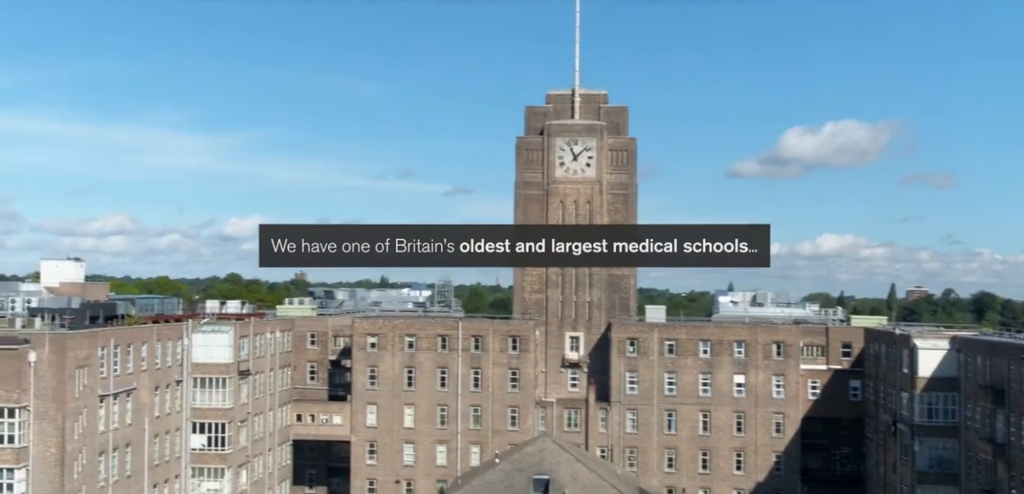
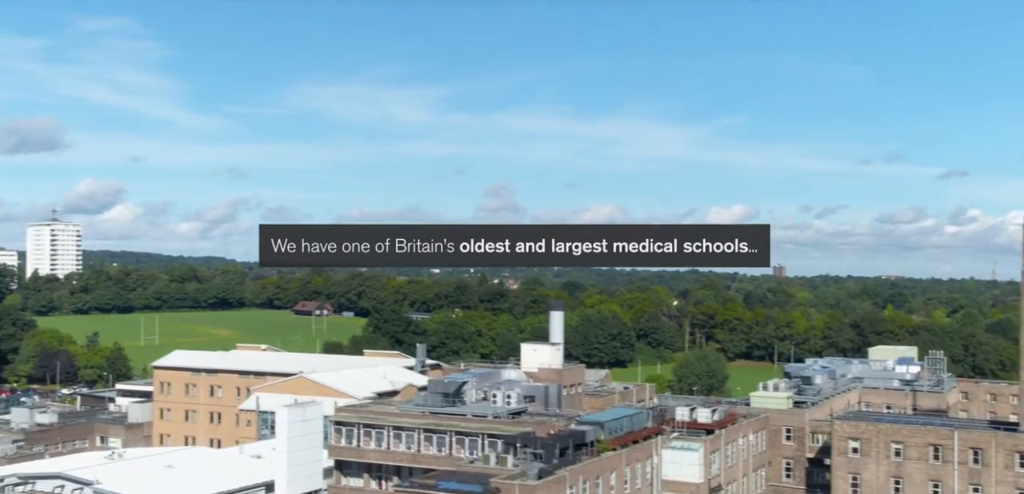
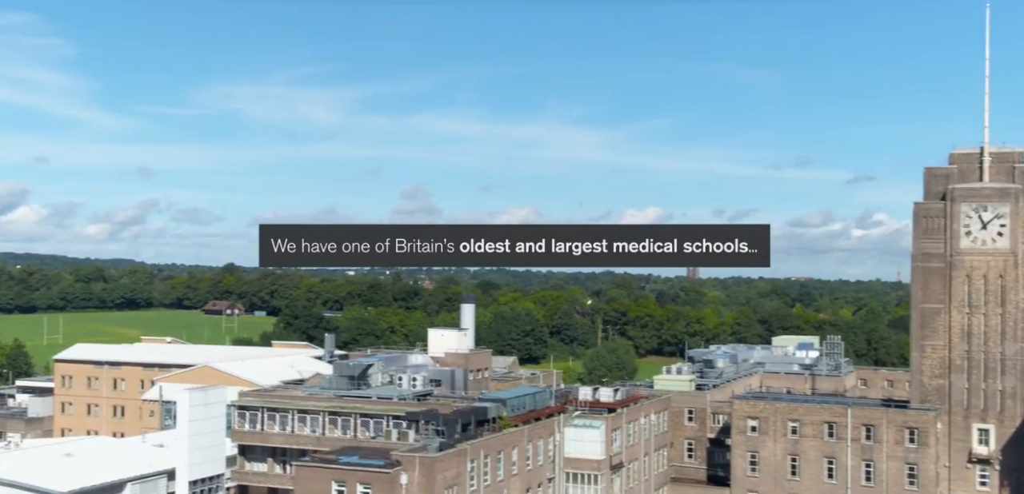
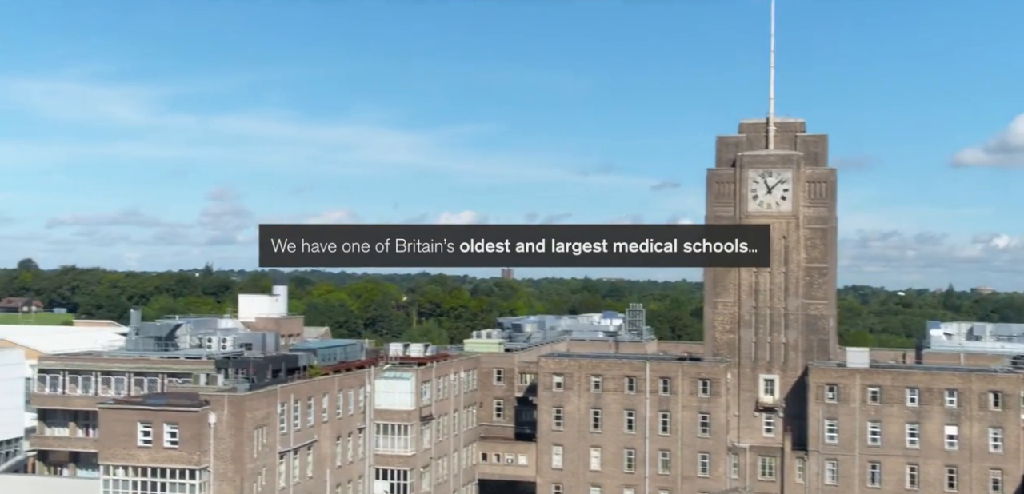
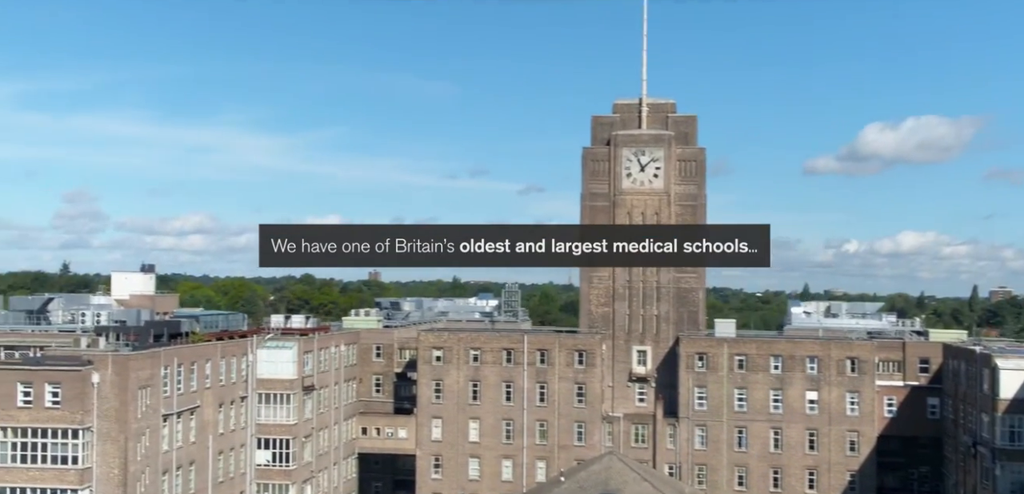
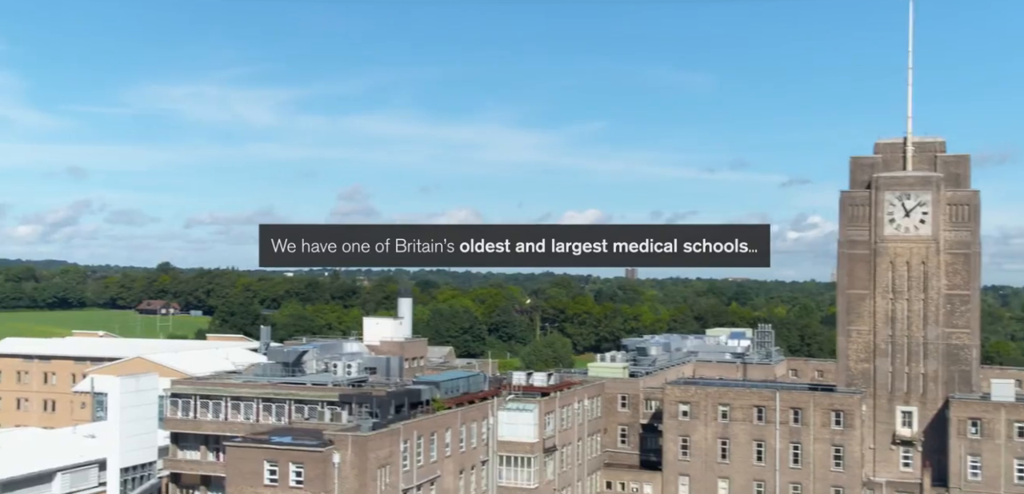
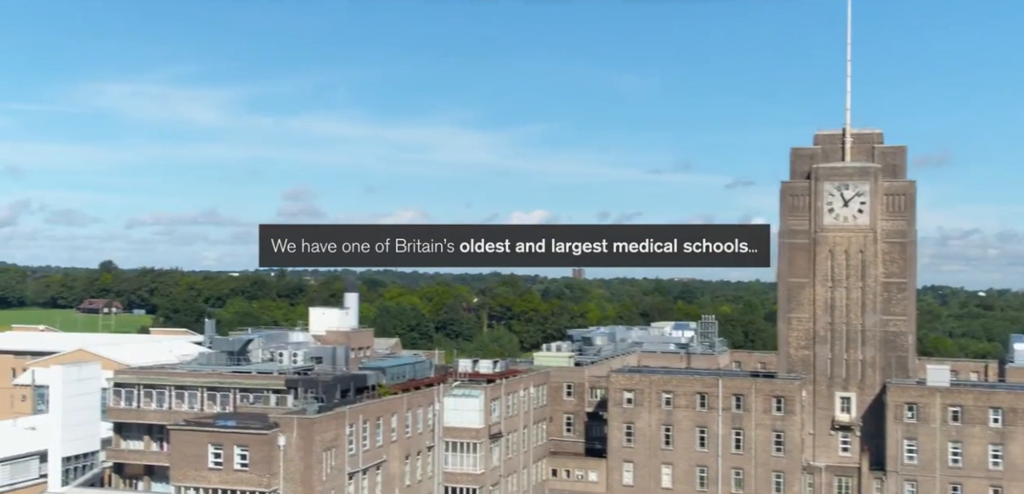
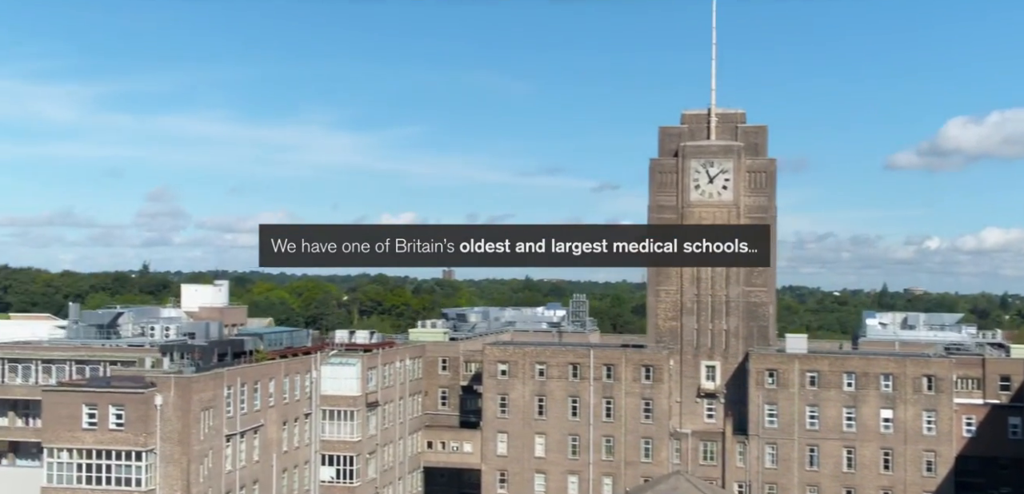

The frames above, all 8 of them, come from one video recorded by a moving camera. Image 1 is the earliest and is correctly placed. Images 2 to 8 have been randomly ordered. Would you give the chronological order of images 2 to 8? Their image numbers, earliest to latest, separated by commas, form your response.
5, 8, 4, 7, 6, 3, 2
